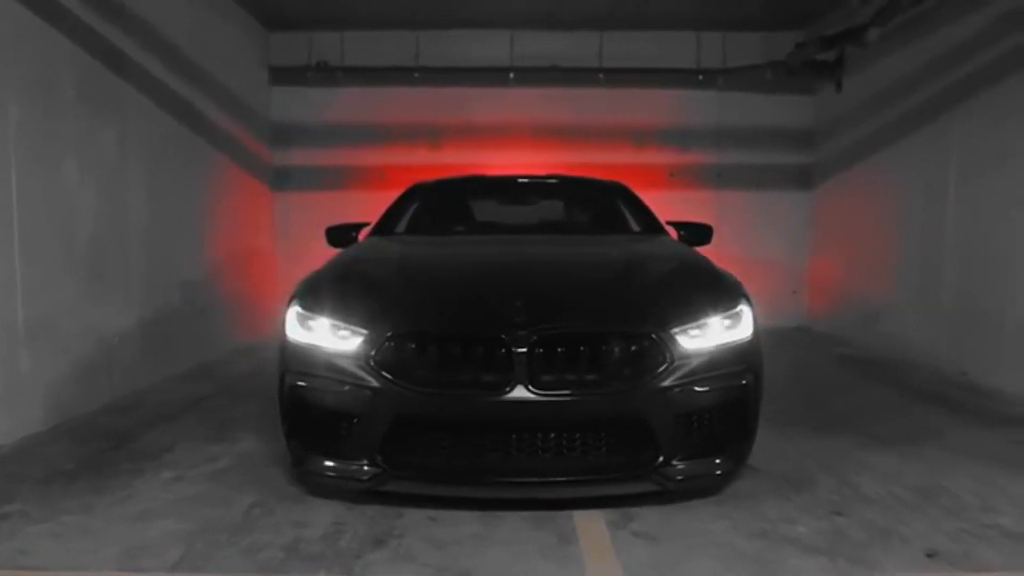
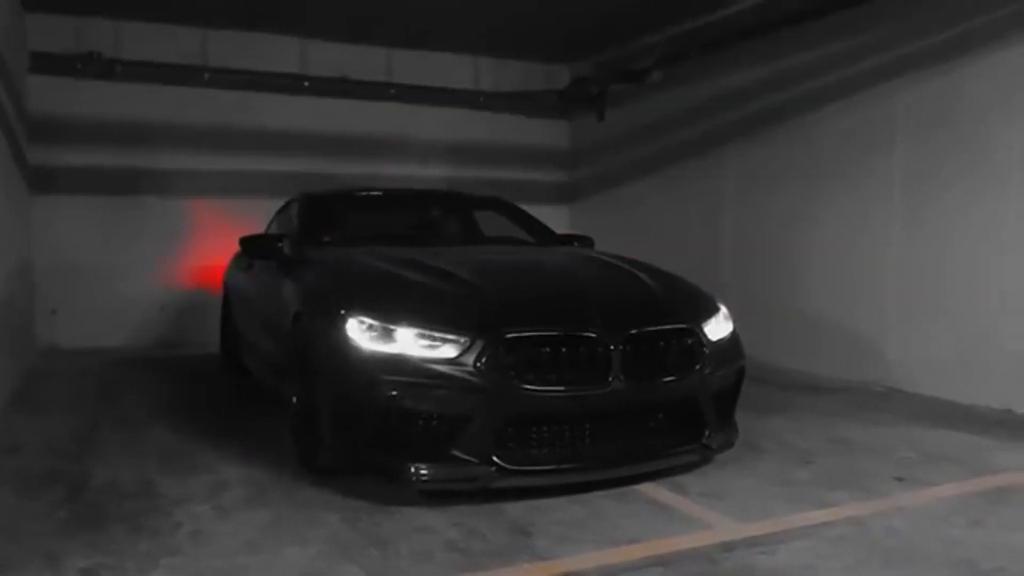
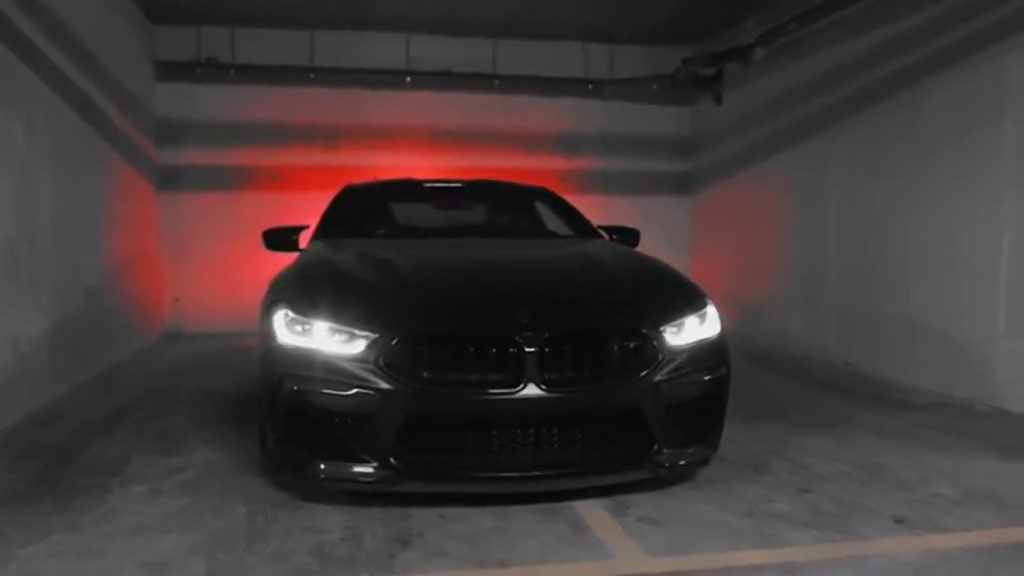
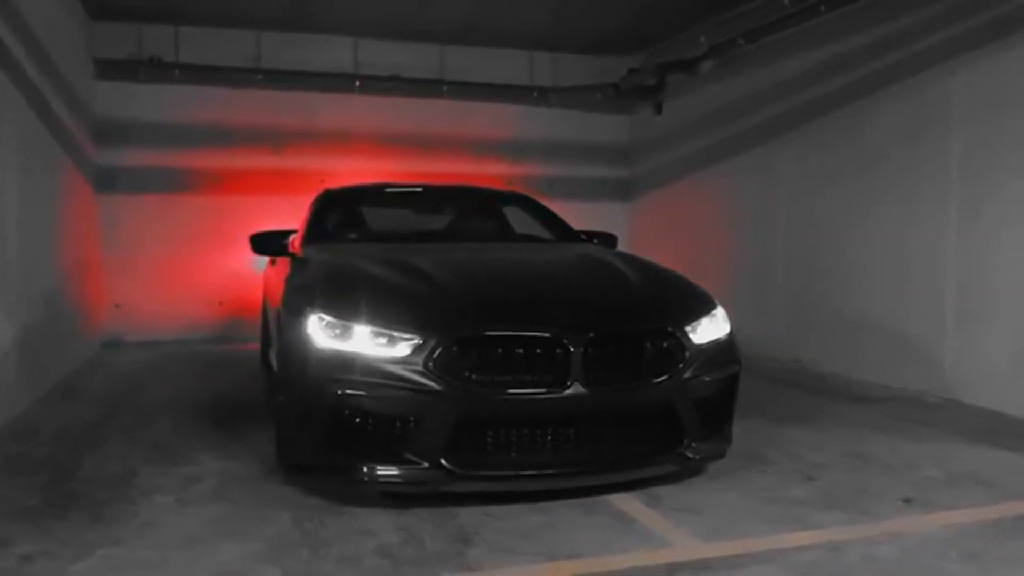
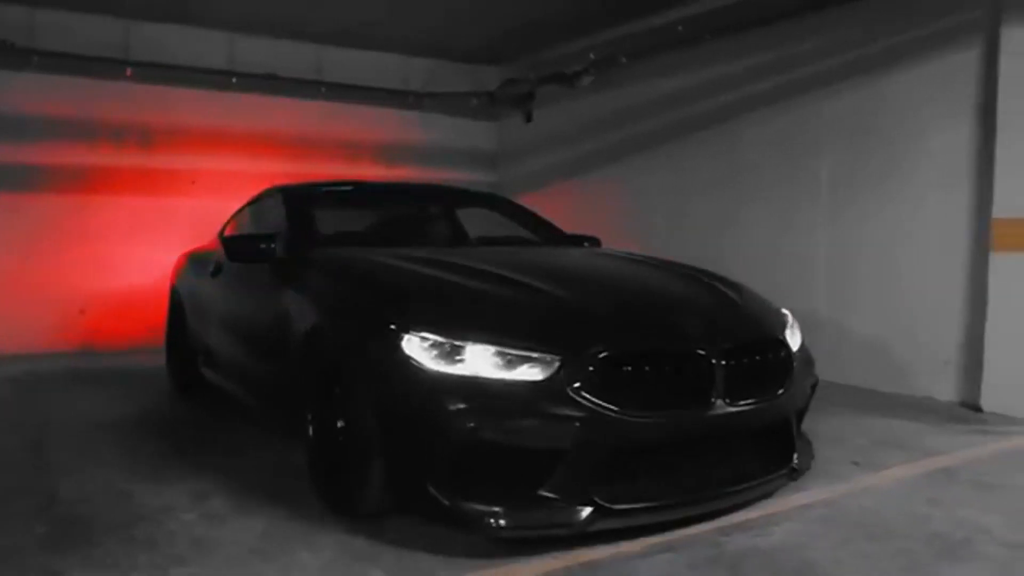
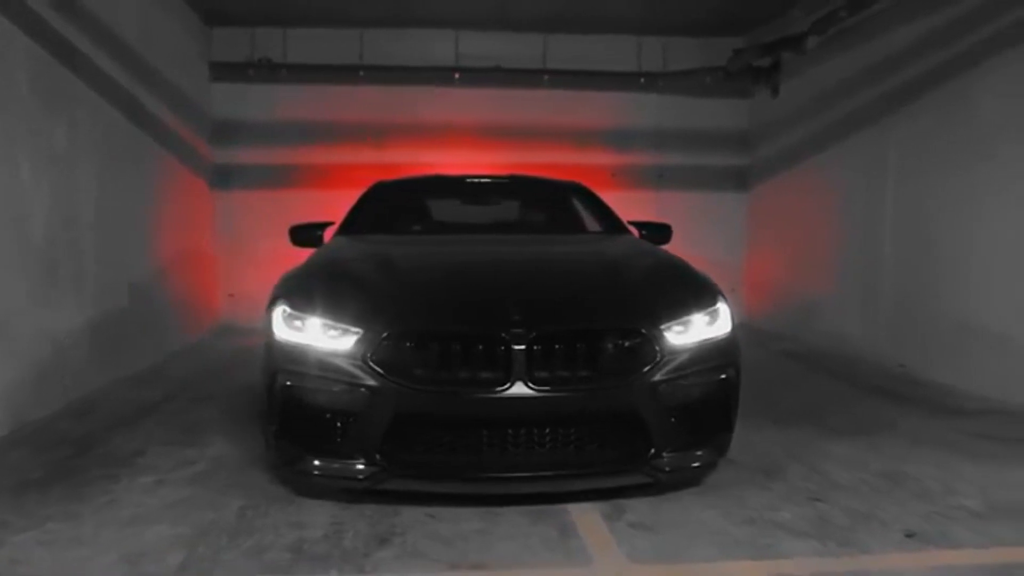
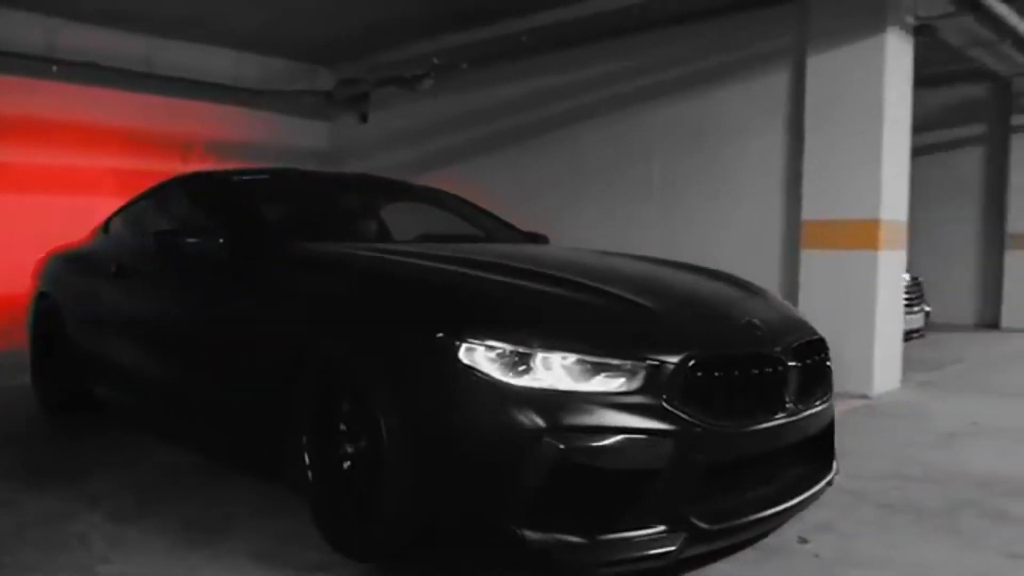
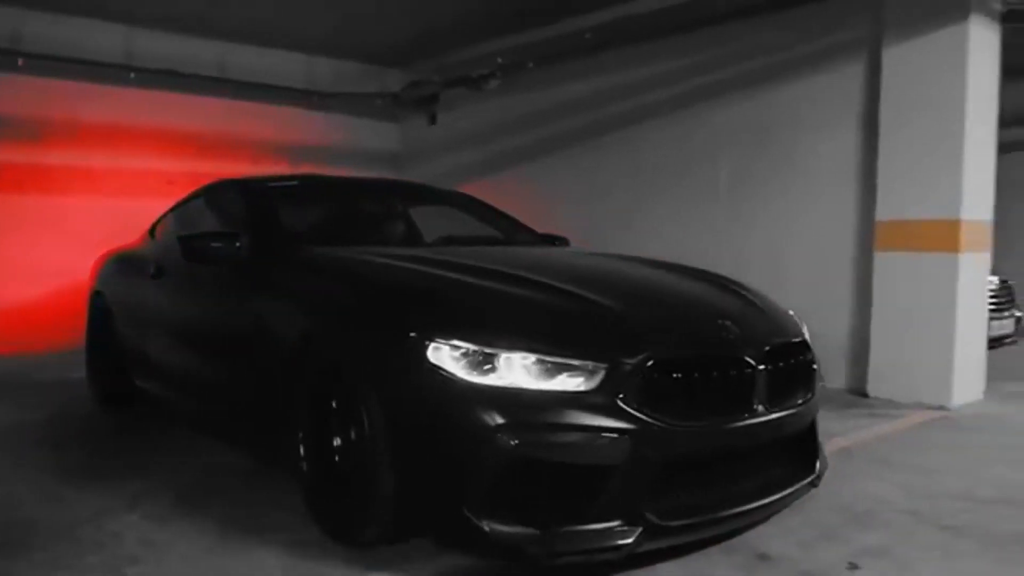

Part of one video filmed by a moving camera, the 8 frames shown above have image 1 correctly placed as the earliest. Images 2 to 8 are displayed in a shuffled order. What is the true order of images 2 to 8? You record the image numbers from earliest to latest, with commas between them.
6, 3, 4, 2, 5, 8, 7
